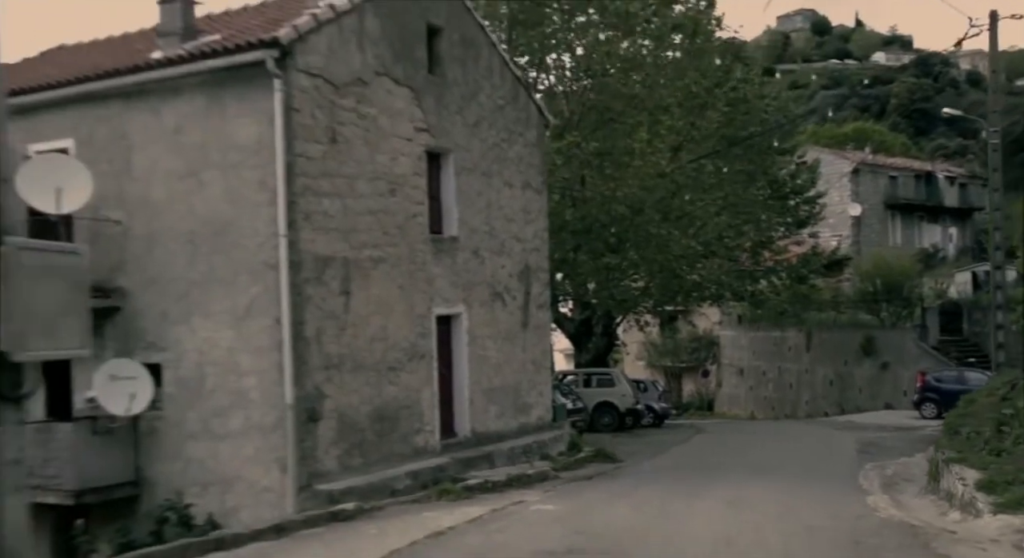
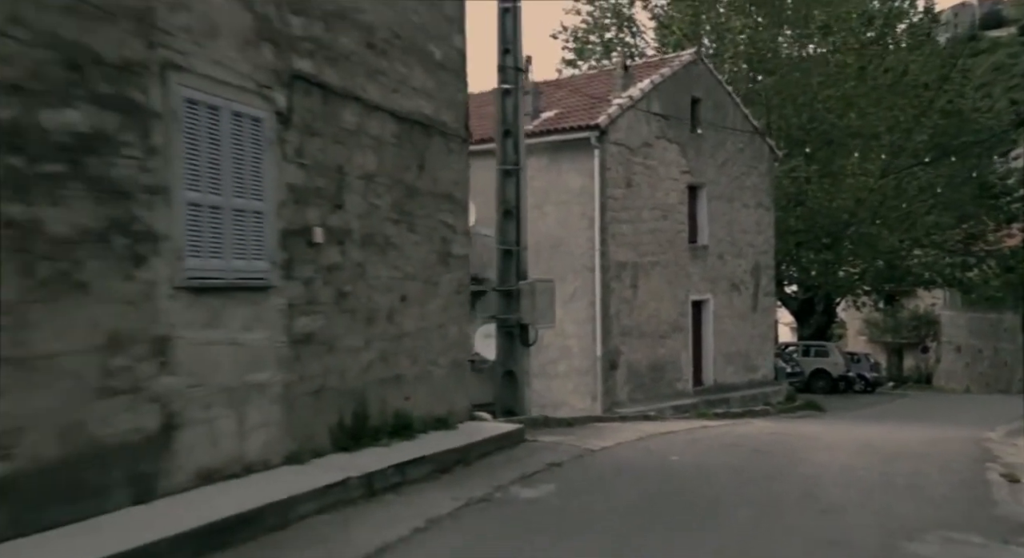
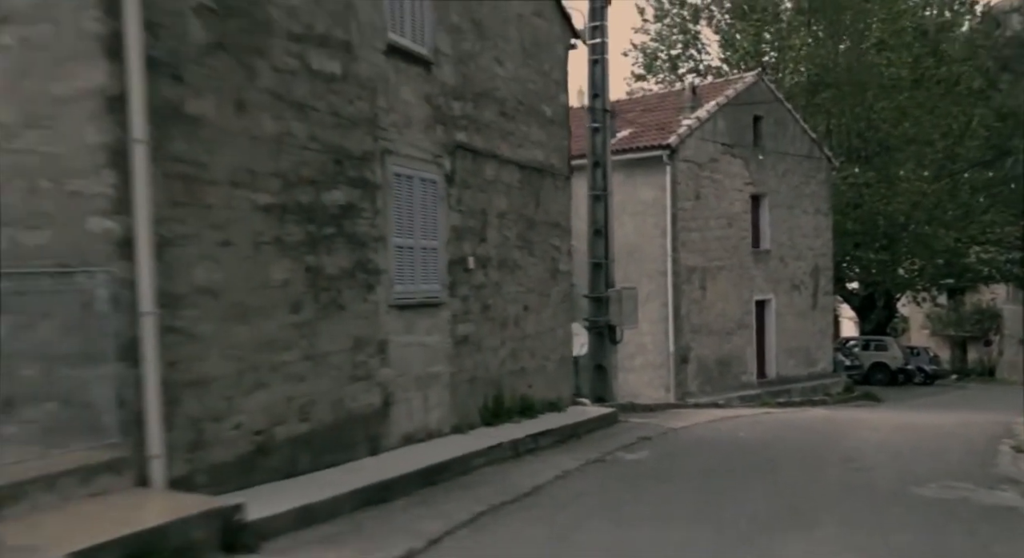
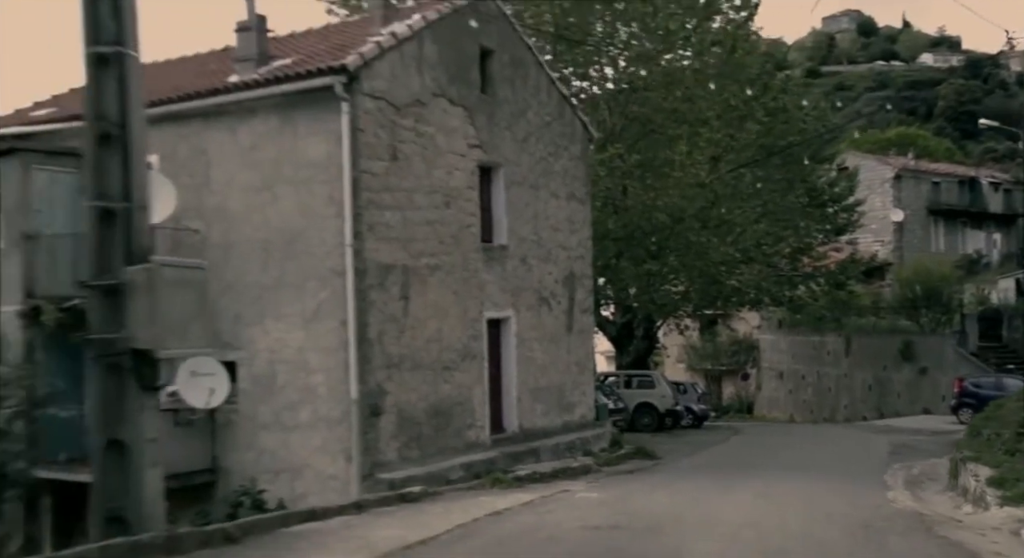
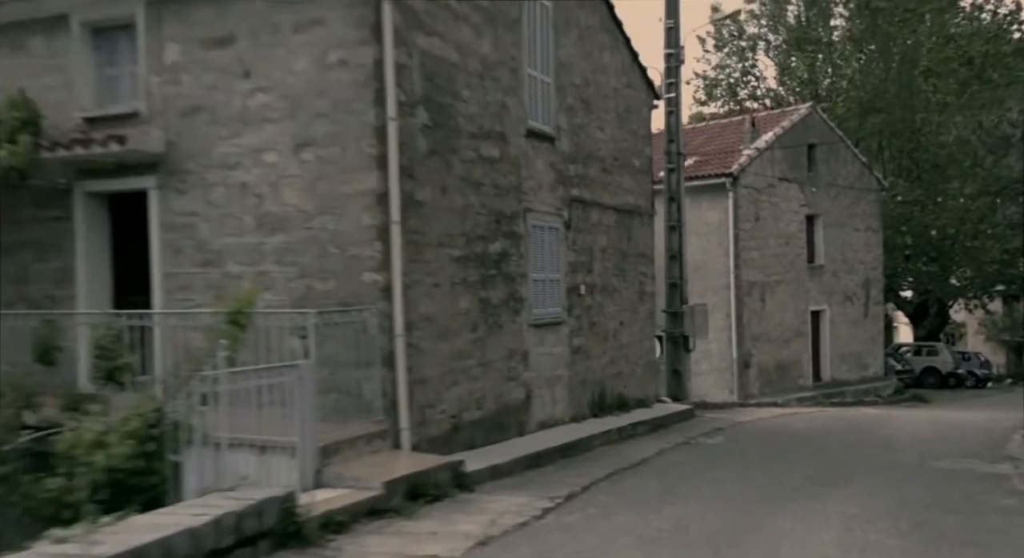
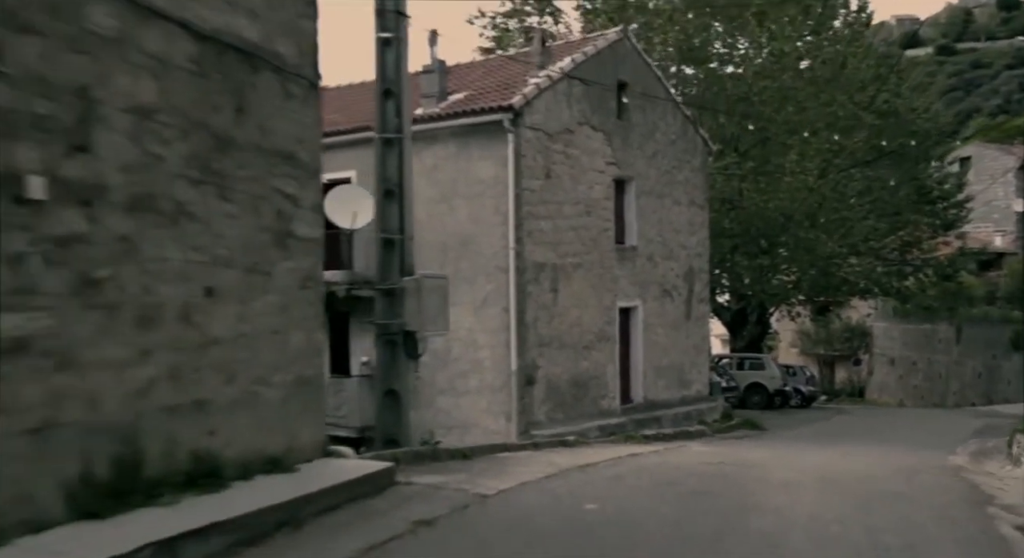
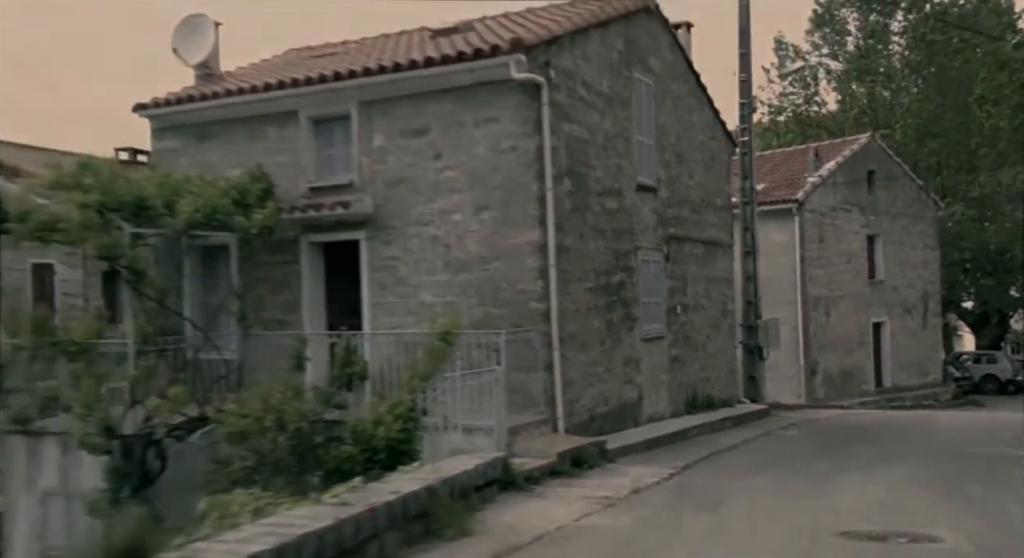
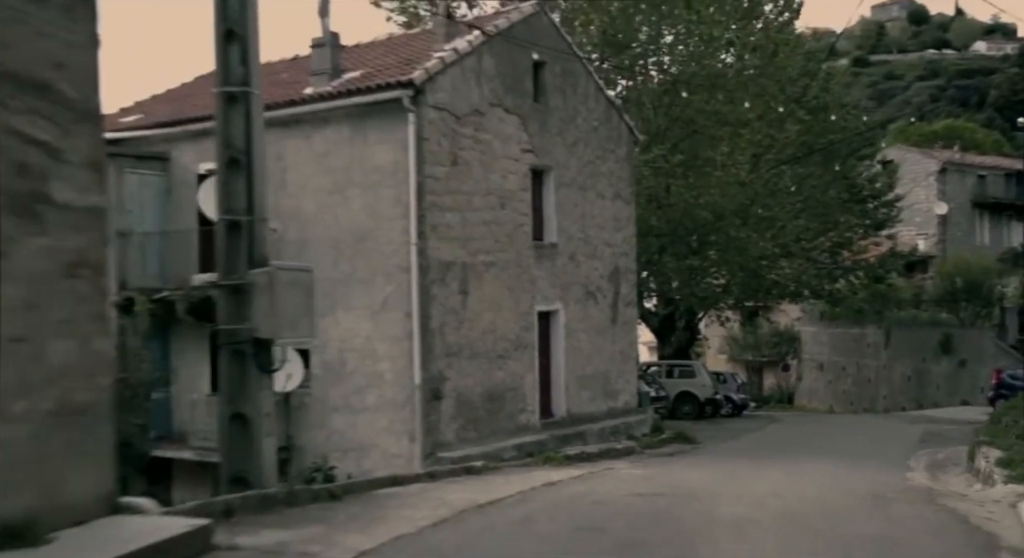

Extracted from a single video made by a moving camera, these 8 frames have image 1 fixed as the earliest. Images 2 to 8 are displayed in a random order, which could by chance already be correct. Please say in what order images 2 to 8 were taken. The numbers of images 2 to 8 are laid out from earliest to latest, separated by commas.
4, 8, 6, 2, 3, 5, 7
